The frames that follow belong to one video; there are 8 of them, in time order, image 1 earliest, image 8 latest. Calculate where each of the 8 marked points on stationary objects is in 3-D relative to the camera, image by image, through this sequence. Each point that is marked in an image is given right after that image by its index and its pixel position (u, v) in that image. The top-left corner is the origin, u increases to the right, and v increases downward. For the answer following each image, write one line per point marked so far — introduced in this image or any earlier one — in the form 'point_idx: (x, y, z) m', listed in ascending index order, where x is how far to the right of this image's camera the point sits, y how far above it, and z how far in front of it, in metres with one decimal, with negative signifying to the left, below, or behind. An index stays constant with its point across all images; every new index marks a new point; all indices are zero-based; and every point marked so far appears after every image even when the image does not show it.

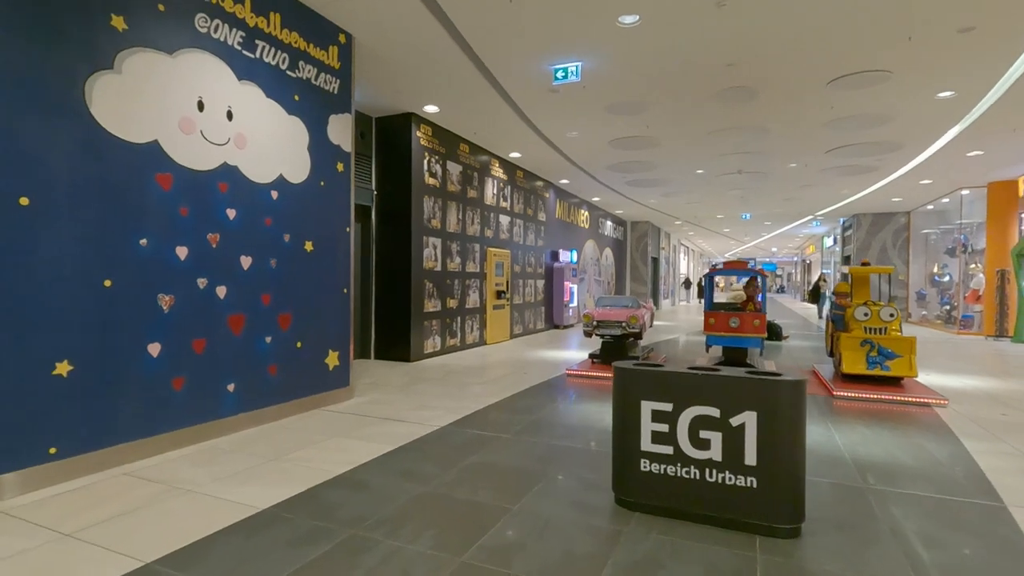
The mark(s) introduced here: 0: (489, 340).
0: (-0.4, -0.9, +9.4) m
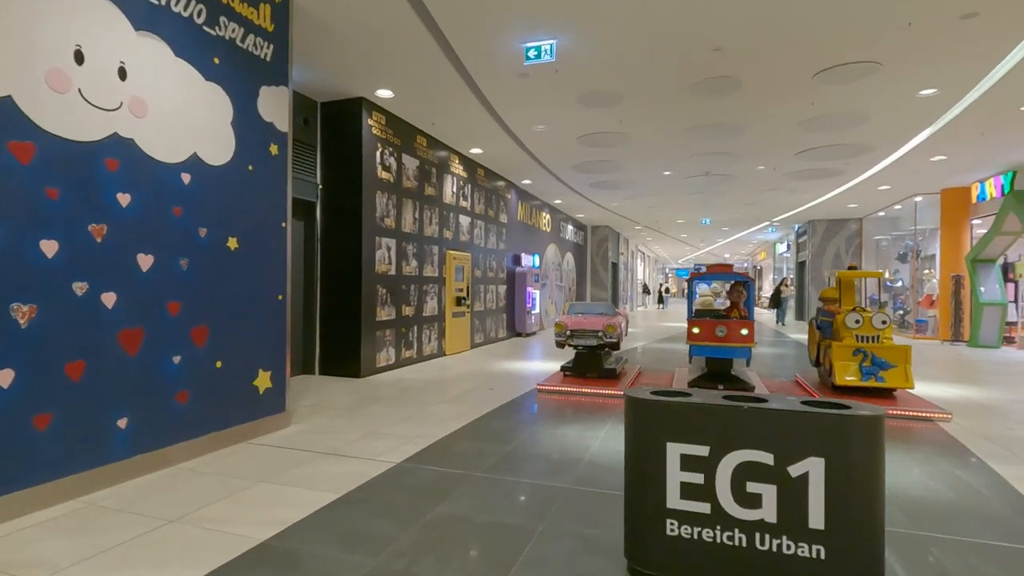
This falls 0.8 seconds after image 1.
0: (-1.0, -1.0, +8.7) m
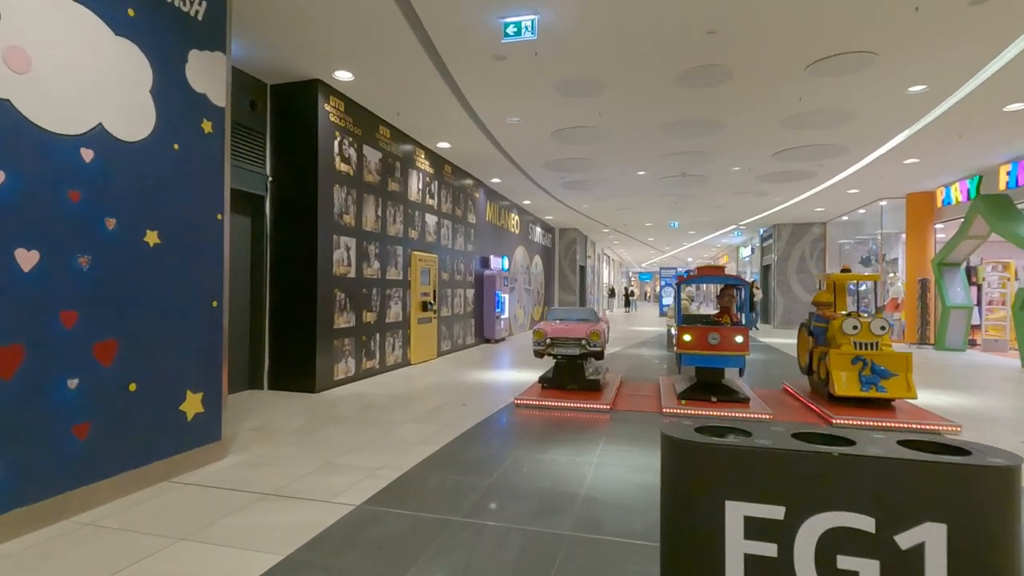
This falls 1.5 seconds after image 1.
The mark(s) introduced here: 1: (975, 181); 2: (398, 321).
0: (-1.5, -1.1, +8.1) m
1: (+8.5, +2.0, +9.8) m
2: (-1.6, -0.5, +7.6) m
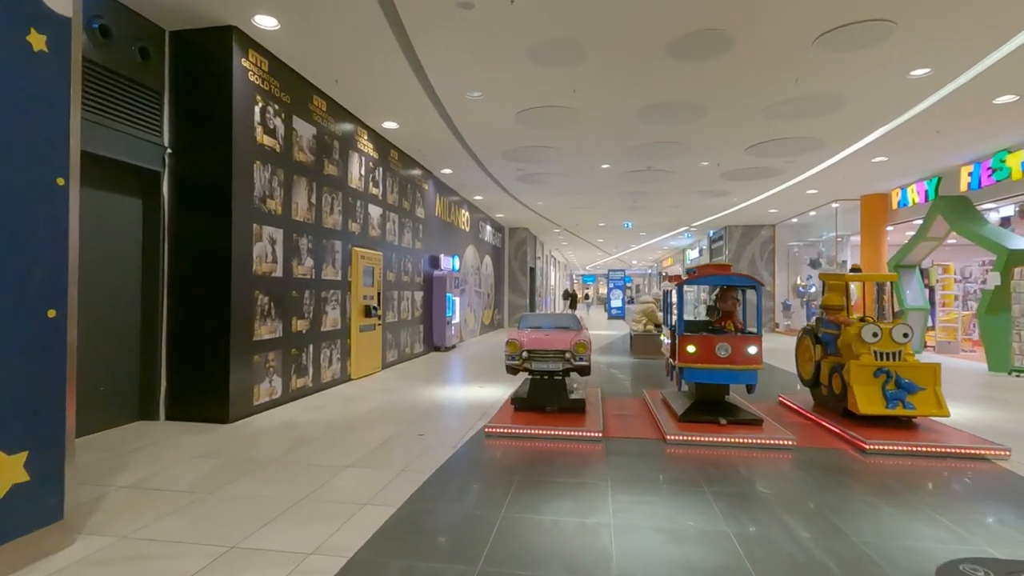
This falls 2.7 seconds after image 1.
0: (-2.0, -1.1, +6.9) m
1: (+7.7, +1.9, +9.8) m
2: (-2.1, -0.5, +6.4) m
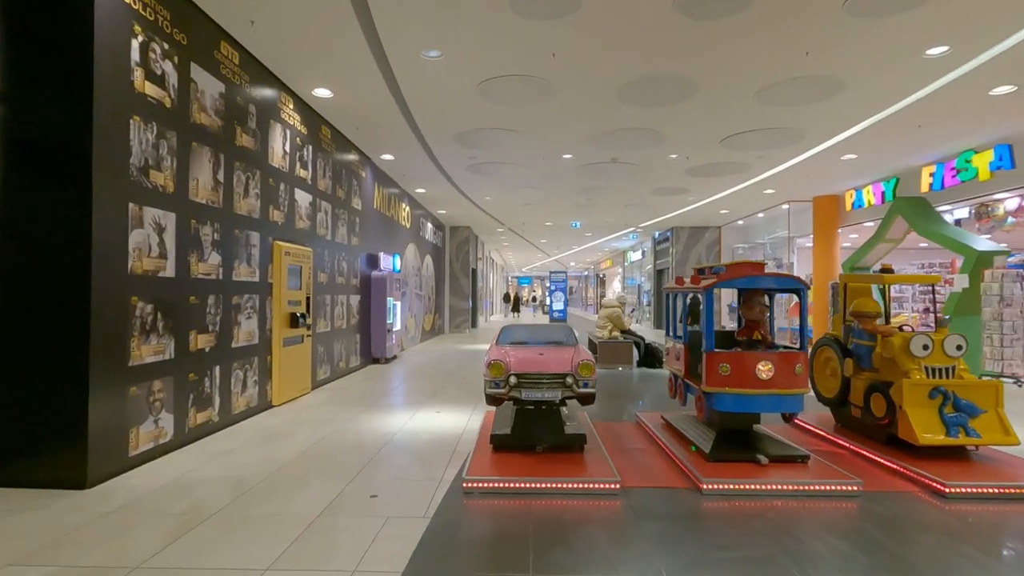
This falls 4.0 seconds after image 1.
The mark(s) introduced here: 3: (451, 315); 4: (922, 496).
0: (-2.4, -1.2, +5.5) m
1: (+6.9, +1.9, +9.7) m
2: (-2.5, -0.5, +5.1) m
3: (-1.9, -0.8, +16.6) m
4: (+2.4, -1.2, +3.1) m
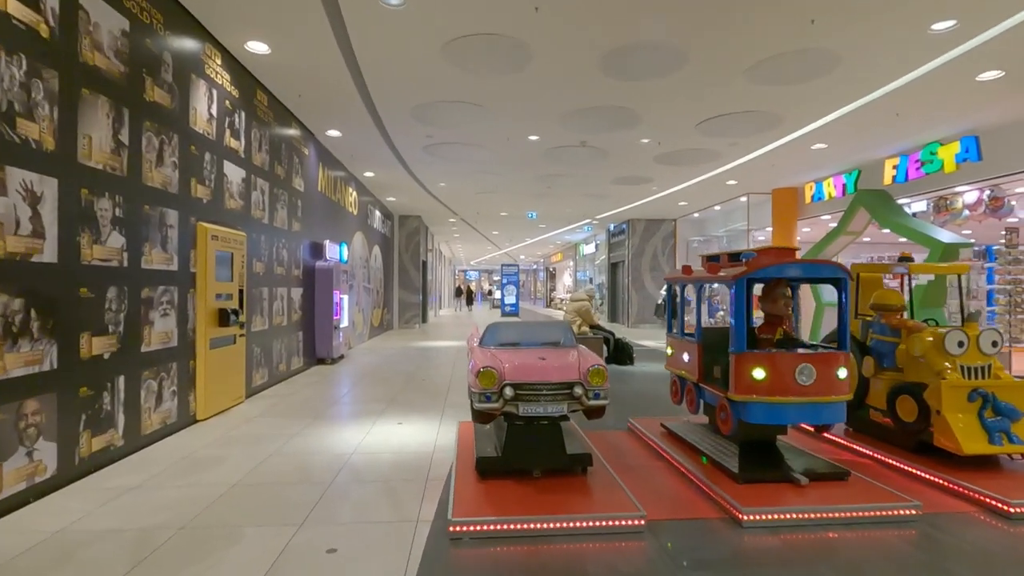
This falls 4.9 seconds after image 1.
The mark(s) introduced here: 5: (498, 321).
0: (-2.7, -1.1, +4.6) m
1: (+6.1, +2.0, +9.6) m
2: (-2.7, -0.5, +4.1) m
3: (-3.3, -0.6, +15.6) m
4: (+2.4, -1.2, +2.7) m
5: (-0.1, -0.2, +3.2) m
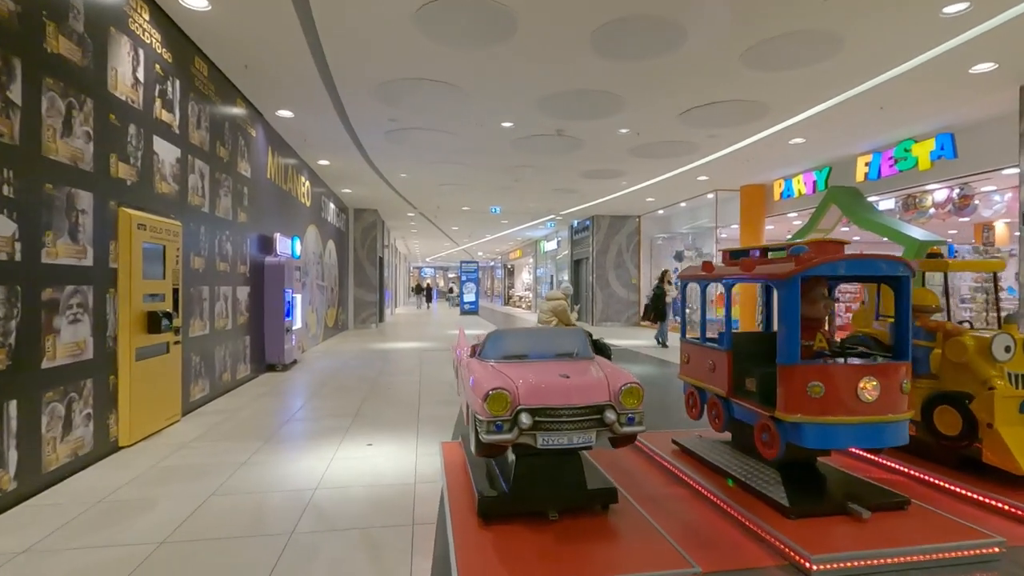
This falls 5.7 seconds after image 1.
0: (-2.7, -1.1, +3.8) m
1: (+5.6, +2.1, +9.6) m
2: (-2.7, -0.5, +3.4) m
3: (-4.3, -0.6, +14.8) m
4: (+2.4, -1.2, +2.4) m
5: (-0.1, -0.2, +2.6) m
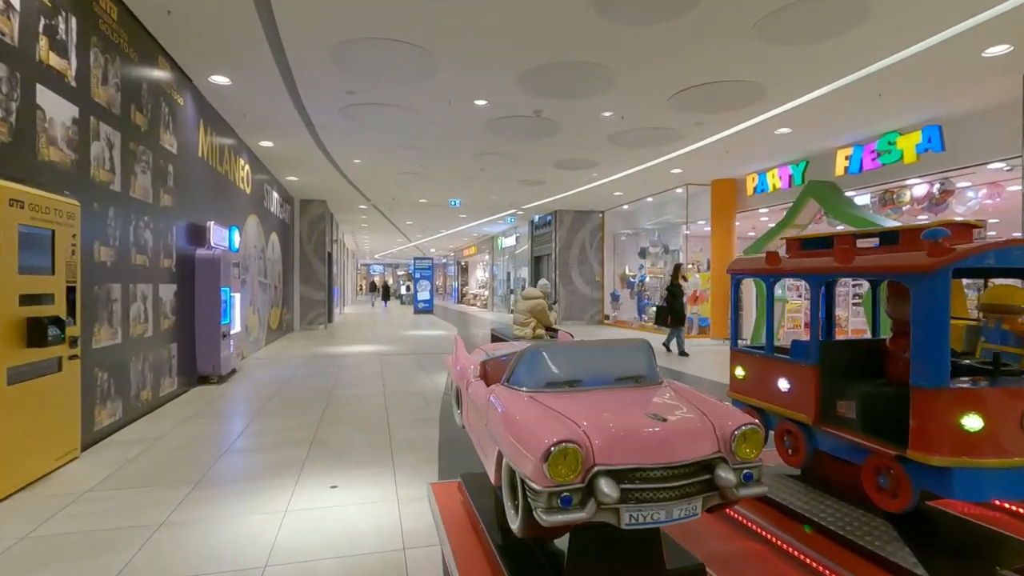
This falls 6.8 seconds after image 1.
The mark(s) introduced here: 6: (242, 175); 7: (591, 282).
0: (-2.7, -1.1, +2.8) m
1: (+5.0, +2.1, +9.3) m
2: (-2.6, -0.5, +2.3) m
3: (-5.3, -0.5, +13.5) m
4: (+2.6, -1.1, +1.9) m
5: (+0.1, -0.2, +1.9) m
6: (-4.2, +1.8, +8.4) m
7: (+2.3, +0.2, +15.9) m
